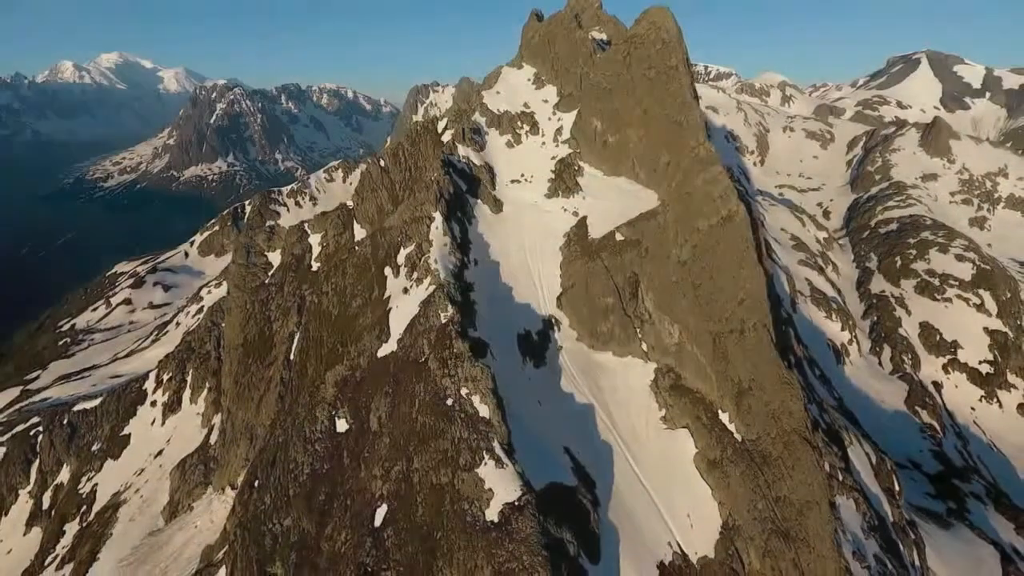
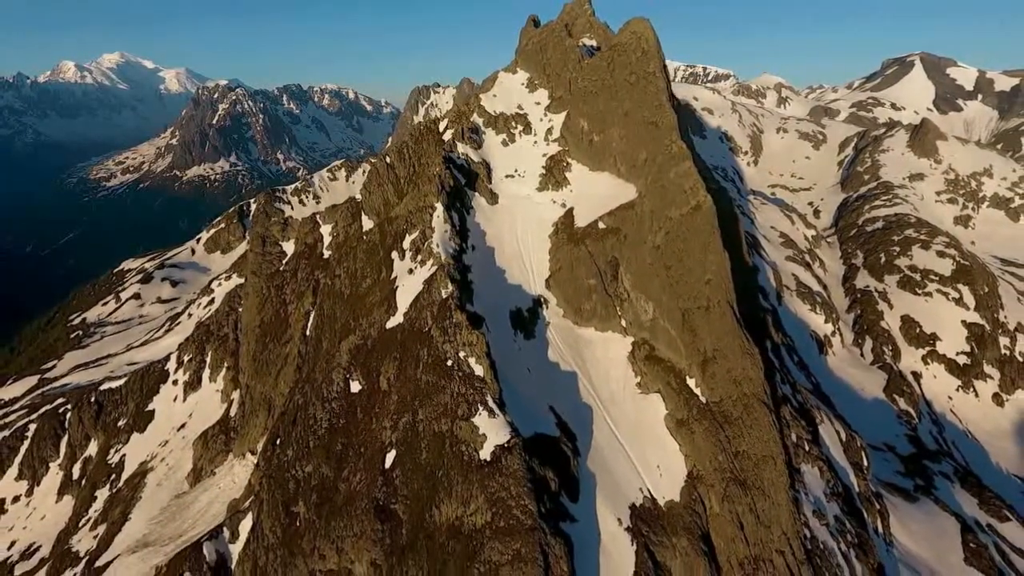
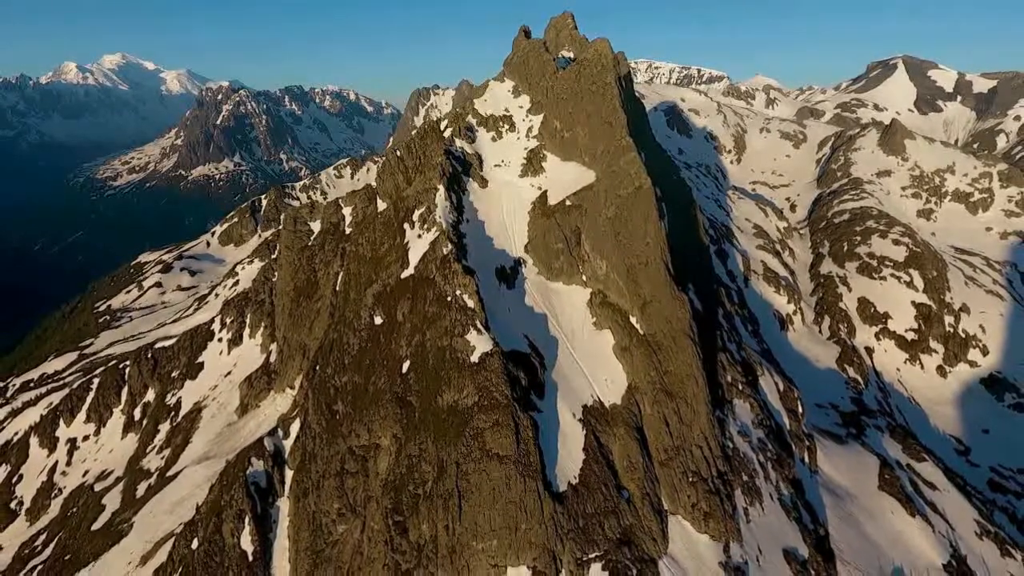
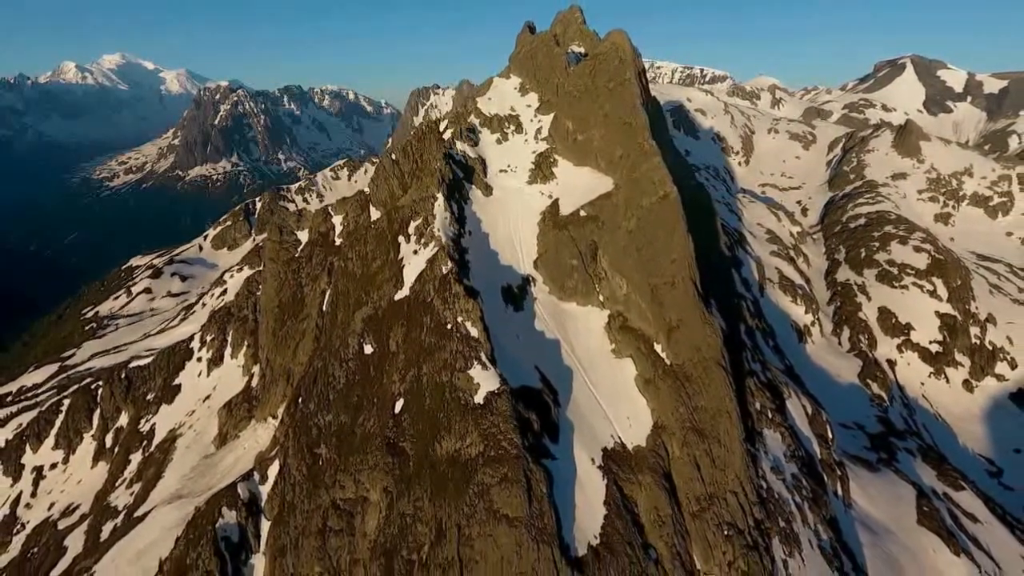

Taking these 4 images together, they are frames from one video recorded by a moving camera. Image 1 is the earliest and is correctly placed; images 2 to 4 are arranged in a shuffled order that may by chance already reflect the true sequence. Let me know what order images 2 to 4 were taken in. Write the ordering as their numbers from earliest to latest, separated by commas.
2, 4, 3
